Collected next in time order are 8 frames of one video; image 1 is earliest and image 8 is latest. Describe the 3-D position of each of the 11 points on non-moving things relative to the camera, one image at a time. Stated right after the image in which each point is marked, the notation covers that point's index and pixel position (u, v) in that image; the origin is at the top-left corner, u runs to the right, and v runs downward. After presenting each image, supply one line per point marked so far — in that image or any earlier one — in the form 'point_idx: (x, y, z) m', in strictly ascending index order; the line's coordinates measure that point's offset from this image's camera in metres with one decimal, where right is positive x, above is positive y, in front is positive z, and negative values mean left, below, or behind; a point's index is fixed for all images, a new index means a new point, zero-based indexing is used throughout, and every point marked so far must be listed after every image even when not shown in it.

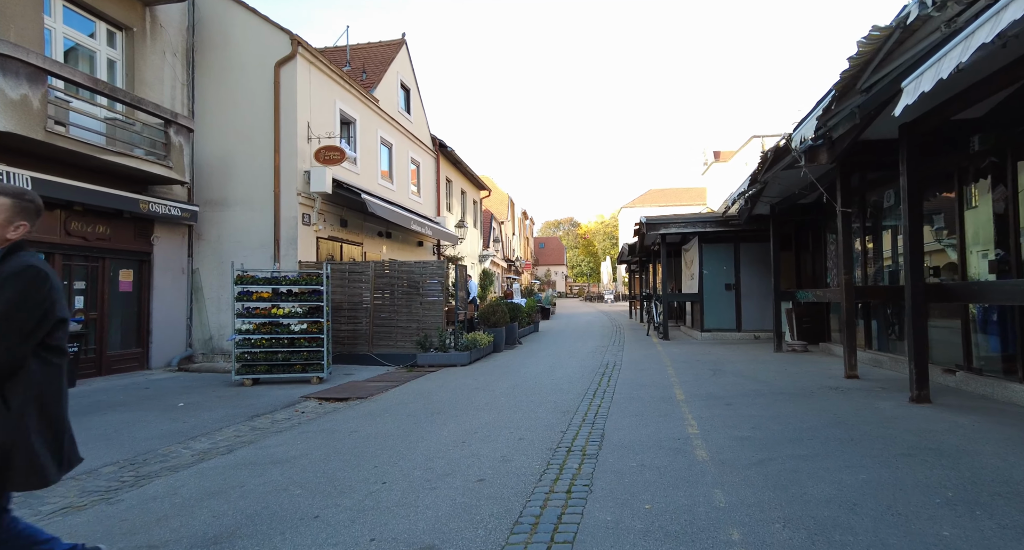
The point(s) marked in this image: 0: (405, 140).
0: (-3.7, +4.6, +19.9) m
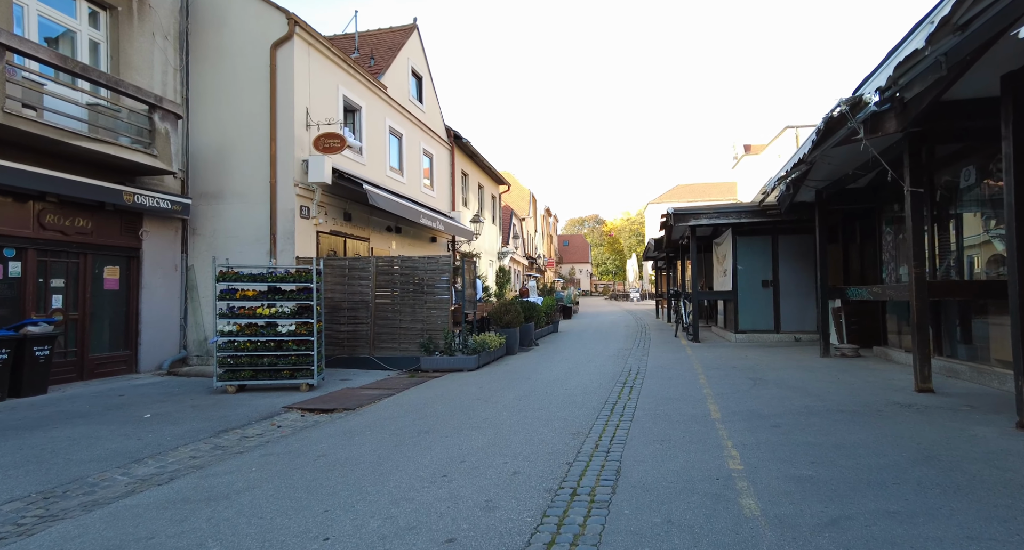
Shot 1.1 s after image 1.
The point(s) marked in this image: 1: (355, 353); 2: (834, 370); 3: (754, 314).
0: (-3.1, +4.7, +18.9) m
1: (-3.2, -1.6, +11.9) m
2: (+4.7, -1.4, +8.6) m
3: (+5.9, -1.0, +14.2) m
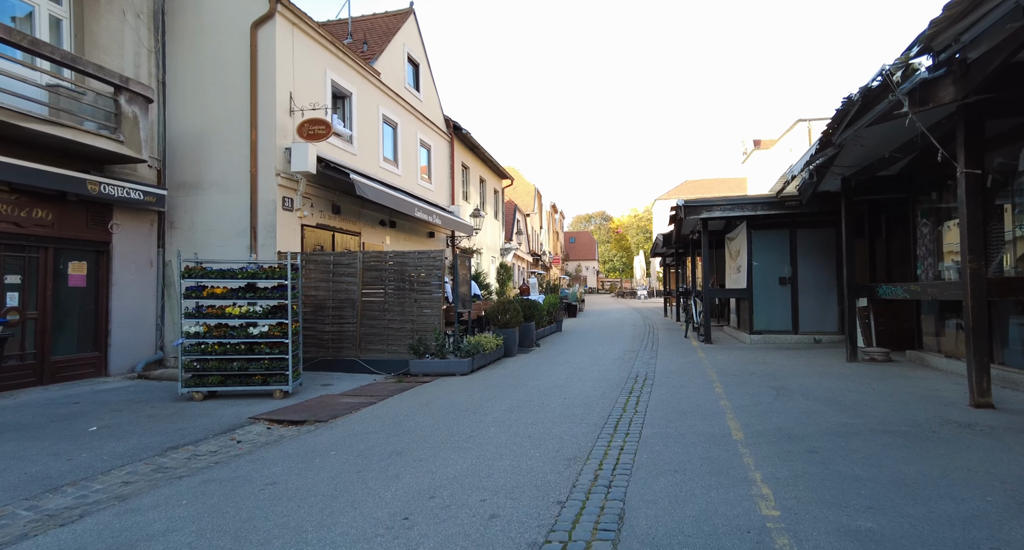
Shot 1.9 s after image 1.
0: (-3.1, +4.8, +18.0) m
1: (-3.3, -1.5, +11.1) m
2: (+4.6, -1.3, +7.6) m
3: (+5.9, -0.9, +13.3) m
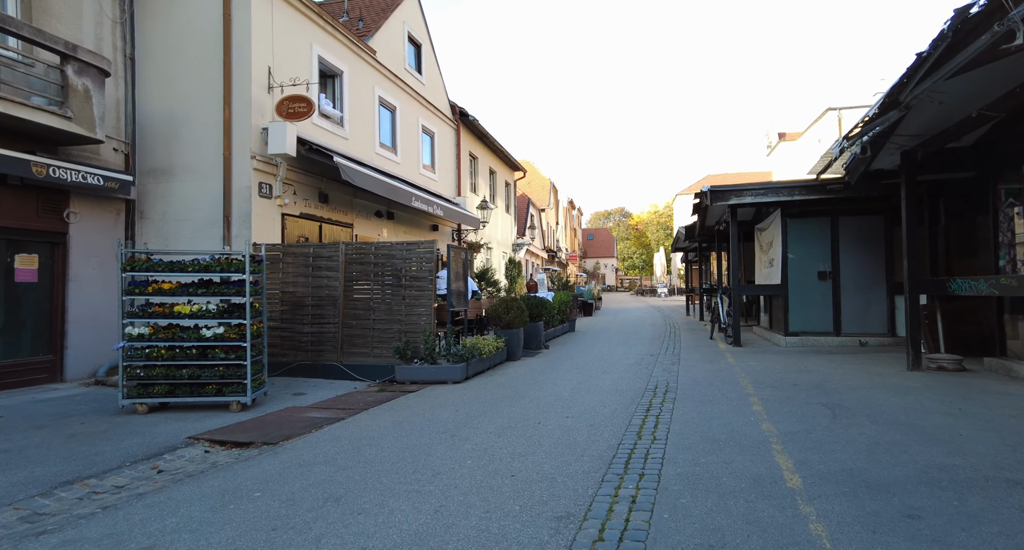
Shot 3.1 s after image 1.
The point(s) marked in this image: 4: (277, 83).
0: (-2.8, +5.0, +16.8) m
1: (-3.3, -1.4, +9.8) m
2: (+4.6, -1.2, +6.2) m
3: (+6.0, -0.8, +11.8) m
4: (-4.4, +3.6, +10.9) m
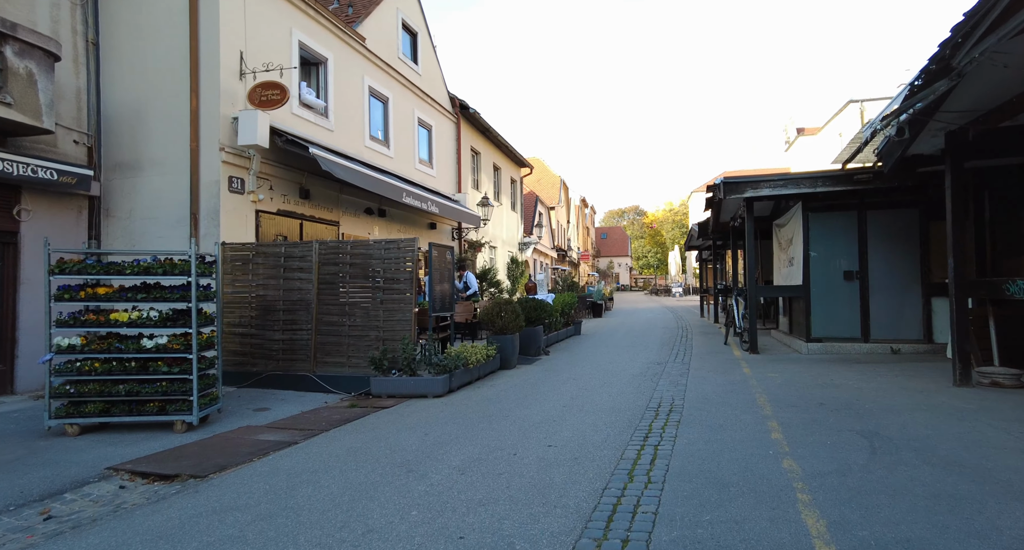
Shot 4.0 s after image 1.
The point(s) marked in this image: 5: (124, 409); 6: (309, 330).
0: (-2.8, +4.9, +15.9) m
1: (-3.4, -1.4, +9.0) m
2: (+4.3, -1.3, +5.1) m
3: (+5.9, -0.8, +10.7) m
4: (-4.5, +3.6, +10.1) m
5: (-4.3, -1.5, +6.4) m
6: (-3.1, -0.9, +9.0) m
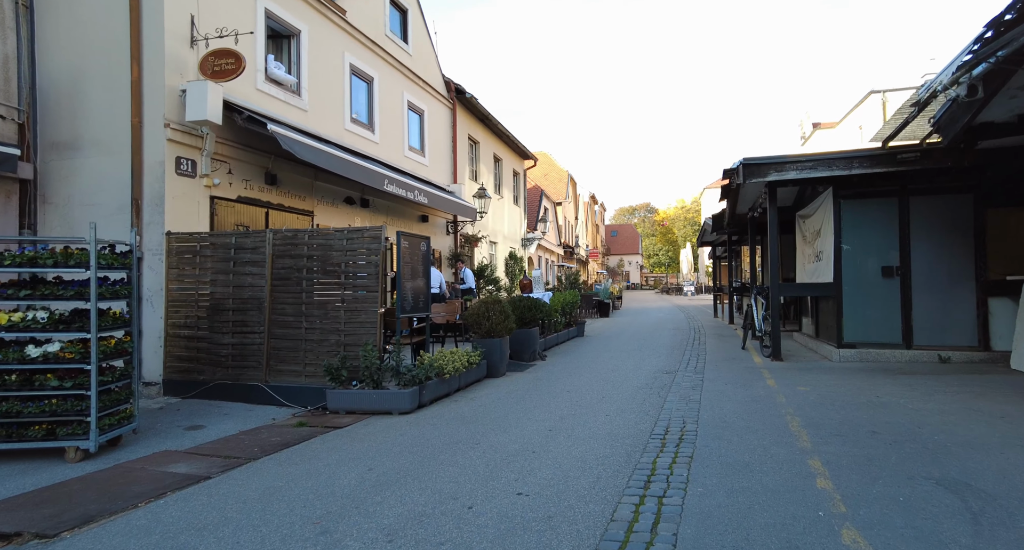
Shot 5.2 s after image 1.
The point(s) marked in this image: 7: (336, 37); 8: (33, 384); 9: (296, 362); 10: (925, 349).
0: (-2.9, +5.0, +14.7) m
1: (-3.6, -1.4, +7.8) m
2: (+4.0, -1.2, +3.8) m
3: (+5.7, -0.7, +9.3) m
4: (-4.7, +3.6, +8.9) m
5: (-4.5, -1.4, +5.2) m
6: (-3.3, -0.8, +7.7) m
7: (-3.7, +5.0, +12.3) m
8: (-4.3, -1.0, +5.2) m
9: (-2.8, -1.1, +7.6) m
10: (+6.3, -1.1, +8.9) m
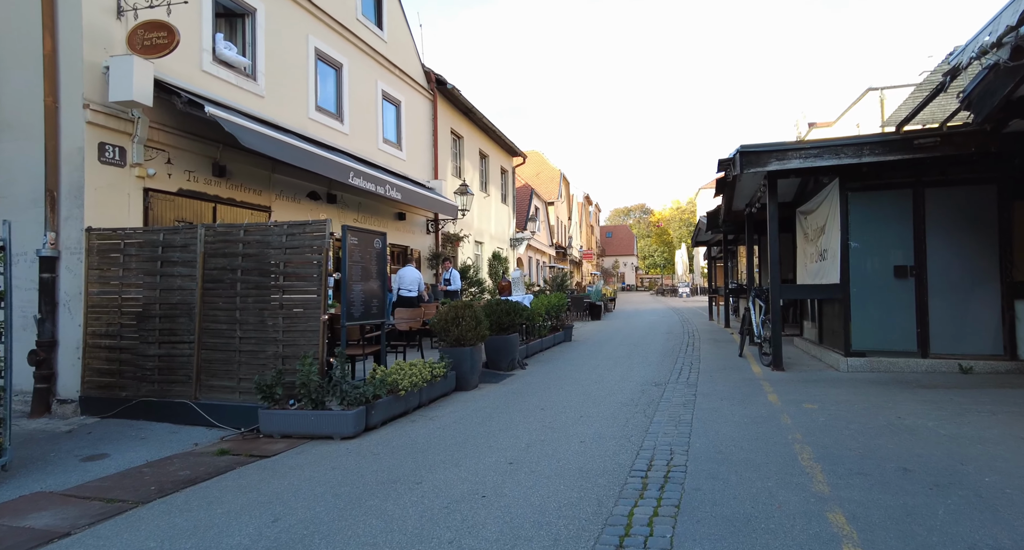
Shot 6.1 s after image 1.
0: (-3.4, +5.0, +13.7) m
1: (-4.0, -1.4, +6.8) m
2: (+3.7, -1.2, +2.8) m
3: (+5.3, -0.7, +8.4) m
4: (-5.1, +3.6, +7.9) m
5: (-4.9, -1.4, +4.2) m
6: (-3.7, -0.8, +6.8) m
7: (-4.1, +5.0, +11.3) m
8: (-4.6, -1.0, +4.2) m
9: (-3.2, -1.1, +6.6) m
10: (+5.9, -1.1, +8.0) m
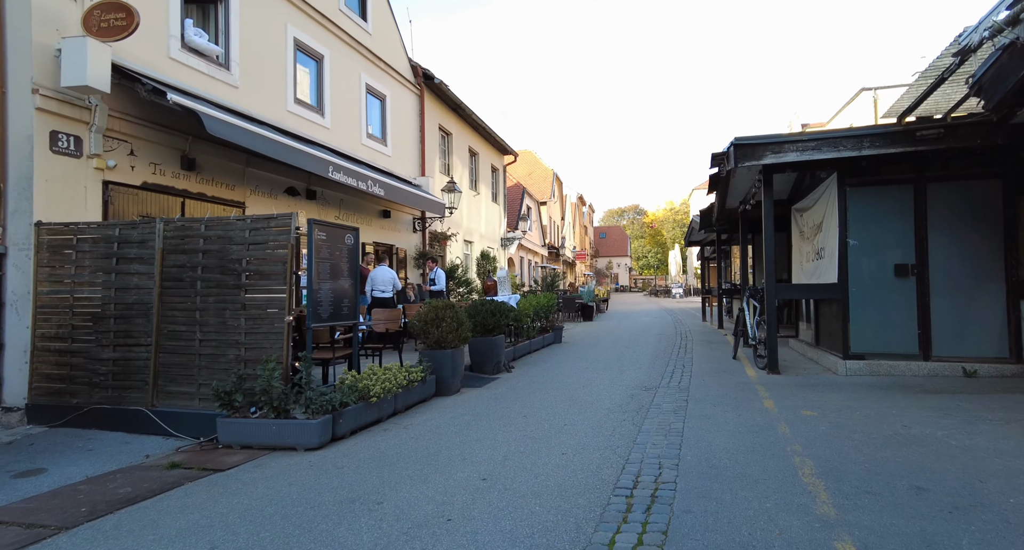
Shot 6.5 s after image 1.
0: (-3.6, +5.0, +13.3) m
1: (-4.2, -1.4, +6.3) m
2: (+3.5, -1.2, +2.4) m
3: (+5.1, -0.7, +8.0) m
4: (-5.4, +3.6, +7.4) m
5: (-5.1, -1.4, +3.7) m
6: (-3.9, -0.8, +6.3) m
7: (-4.4, +5.0, +10.8) m
8: (-4.8, -0.9, +3.8) m
9: (-3.4, -1.1, +6.2) m
10: (+5.7, -1.1, +7.6) m
